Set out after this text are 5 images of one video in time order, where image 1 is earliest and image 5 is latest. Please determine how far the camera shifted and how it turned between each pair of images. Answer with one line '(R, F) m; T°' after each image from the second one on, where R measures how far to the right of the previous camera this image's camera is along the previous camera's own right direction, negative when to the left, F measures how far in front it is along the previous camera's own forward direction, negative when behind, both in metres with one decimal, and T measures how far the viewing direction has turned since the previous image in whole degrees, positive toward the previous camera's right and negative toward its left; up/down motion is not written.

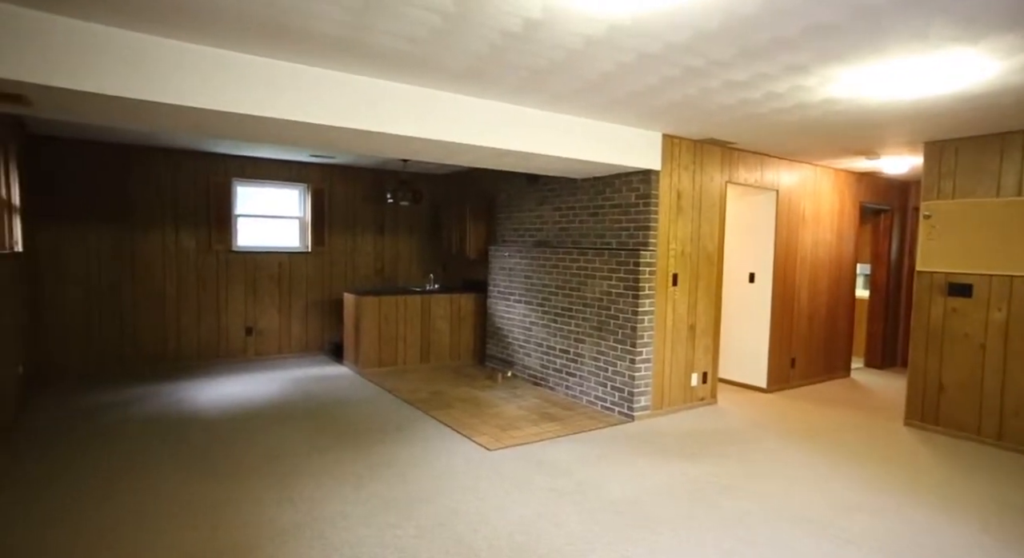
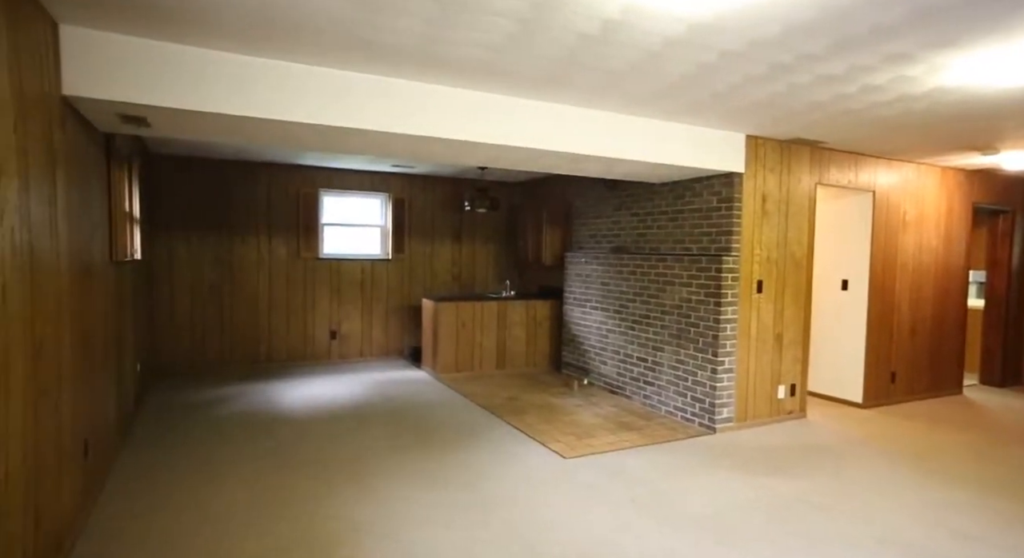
(-0.1, 0.0) m; -7°
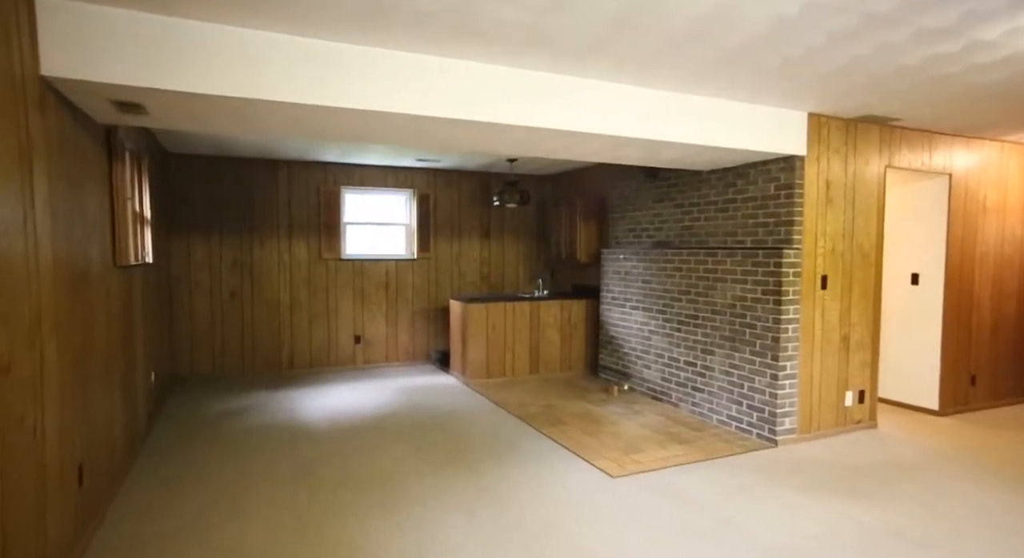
(-0.1, +0.4) m; -2°
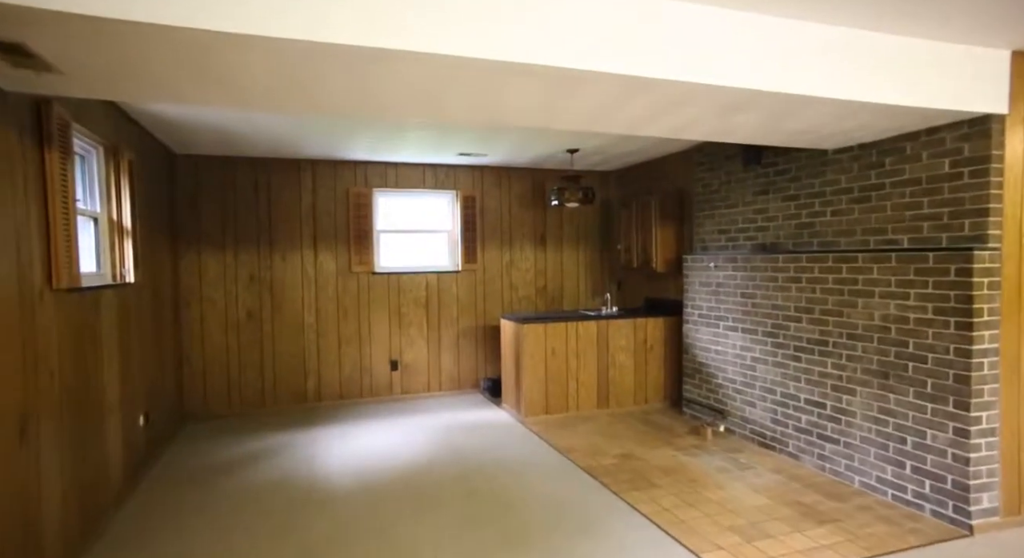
(-0.1, +1.0) m; -5°
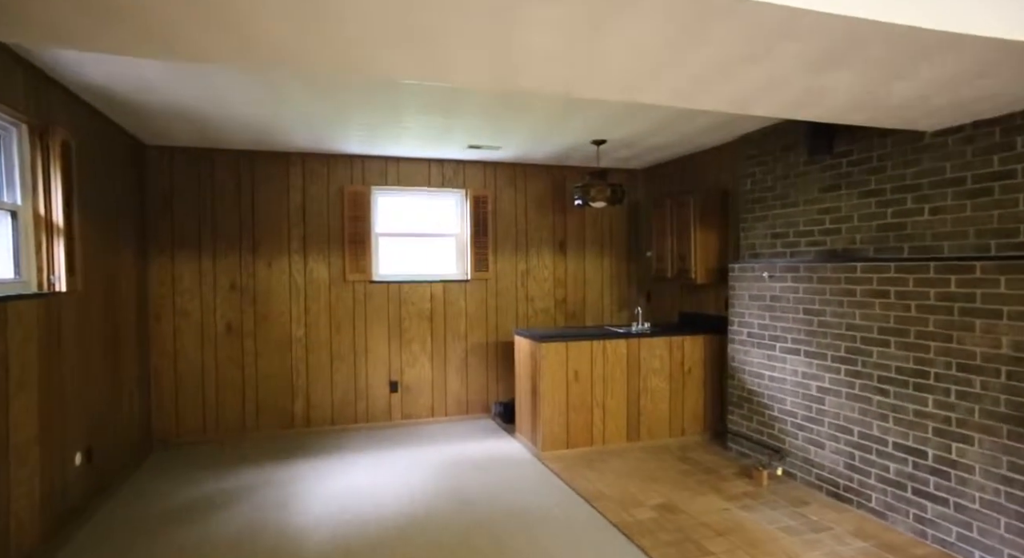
(0.0, +0.7) m; -2°
